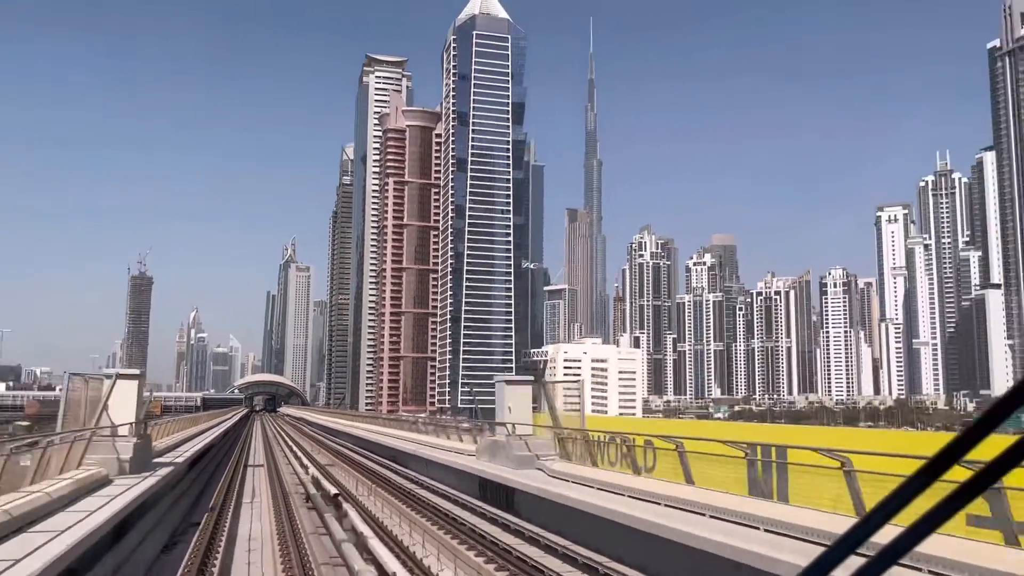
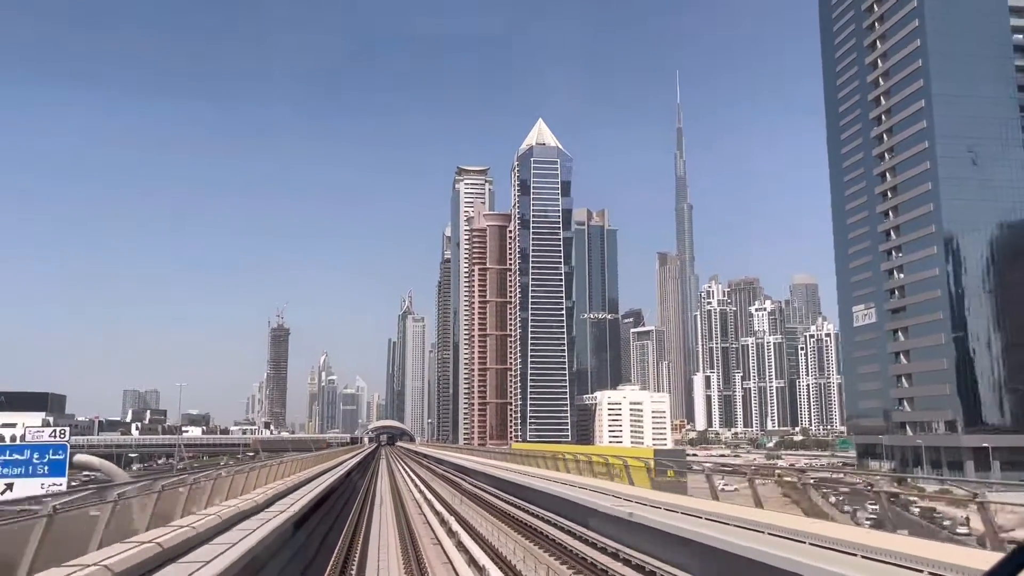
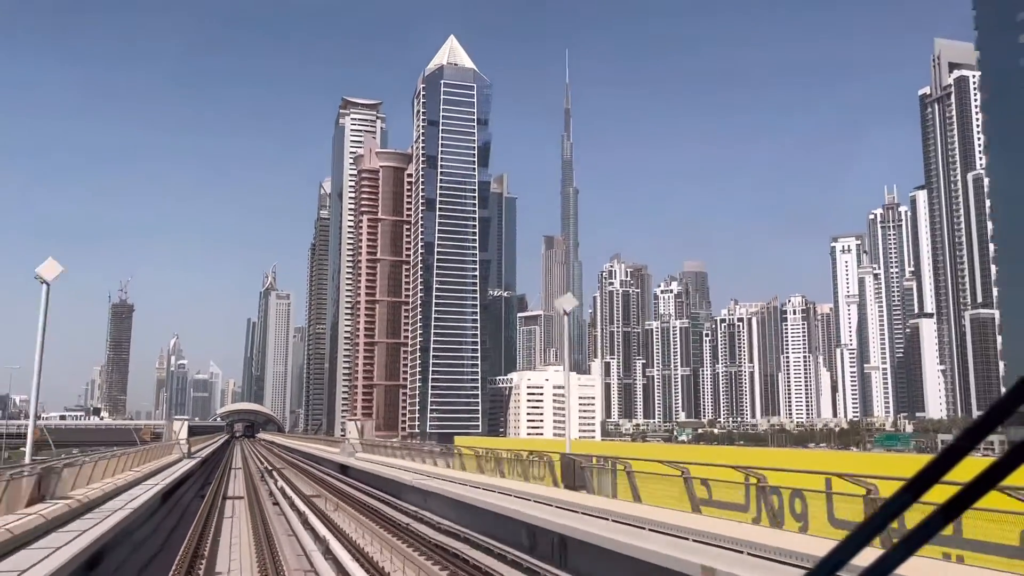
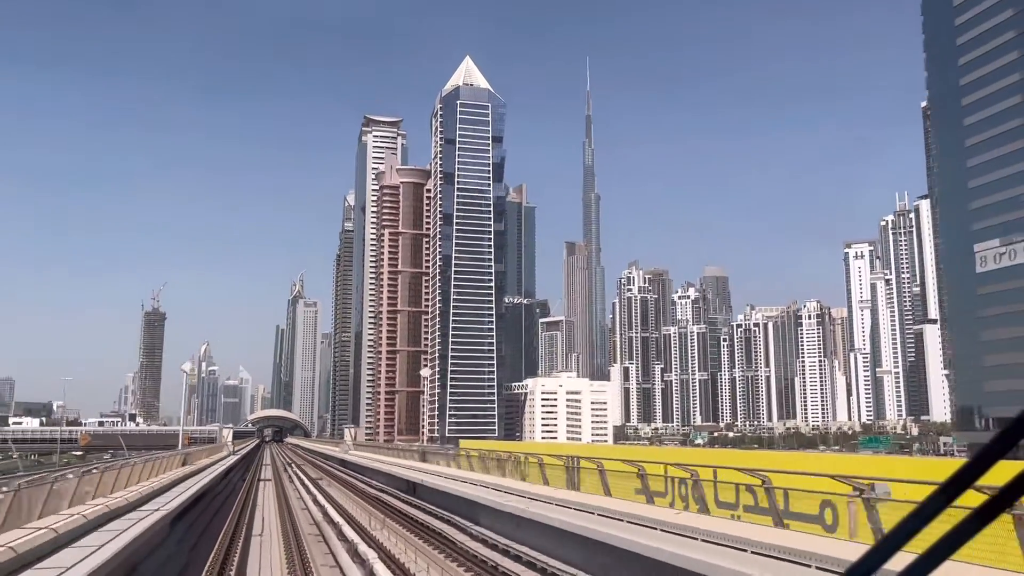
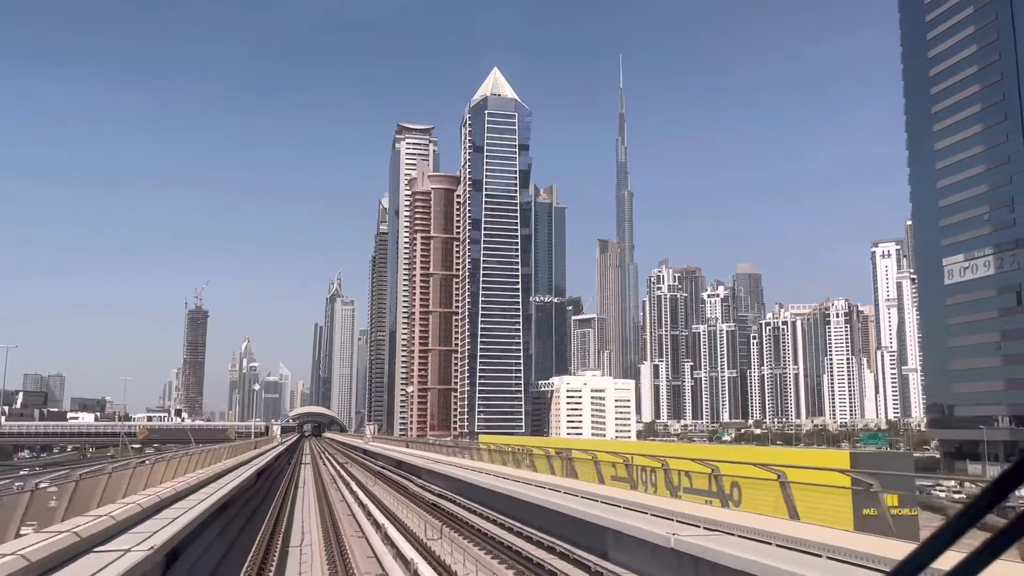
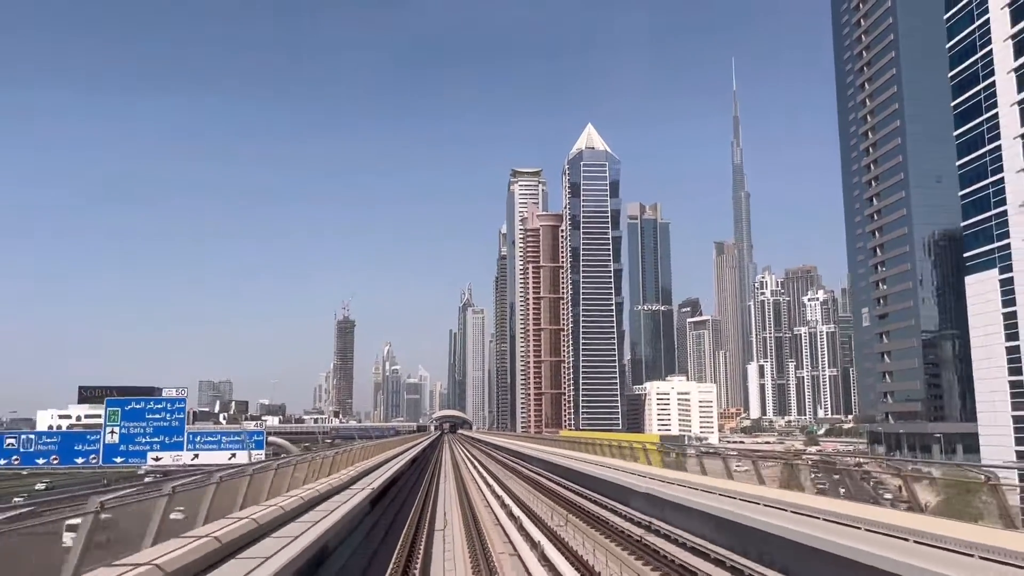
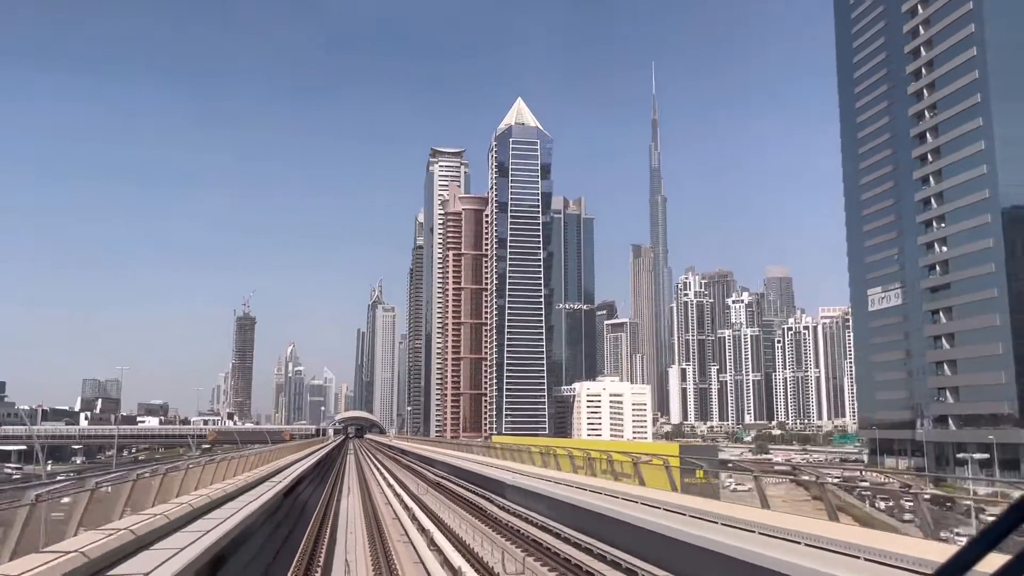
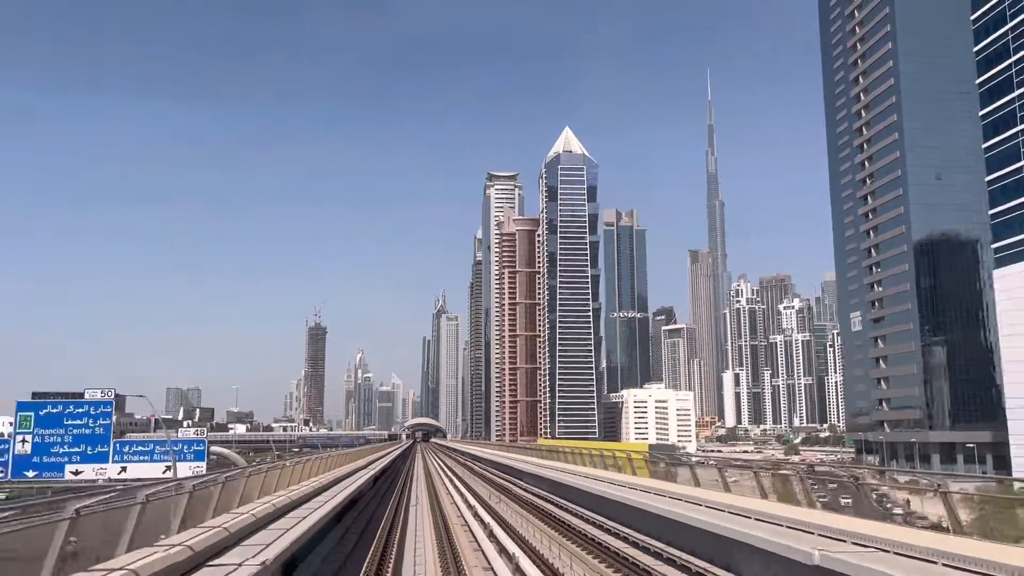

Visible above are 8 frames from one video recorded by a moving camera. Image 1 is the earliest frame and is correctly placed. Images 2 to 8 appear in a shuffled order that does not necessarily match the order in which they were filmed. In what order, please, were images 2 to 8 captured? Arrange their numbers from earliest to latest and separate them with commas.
3, 4, 5, 7, 2, 8, 6
